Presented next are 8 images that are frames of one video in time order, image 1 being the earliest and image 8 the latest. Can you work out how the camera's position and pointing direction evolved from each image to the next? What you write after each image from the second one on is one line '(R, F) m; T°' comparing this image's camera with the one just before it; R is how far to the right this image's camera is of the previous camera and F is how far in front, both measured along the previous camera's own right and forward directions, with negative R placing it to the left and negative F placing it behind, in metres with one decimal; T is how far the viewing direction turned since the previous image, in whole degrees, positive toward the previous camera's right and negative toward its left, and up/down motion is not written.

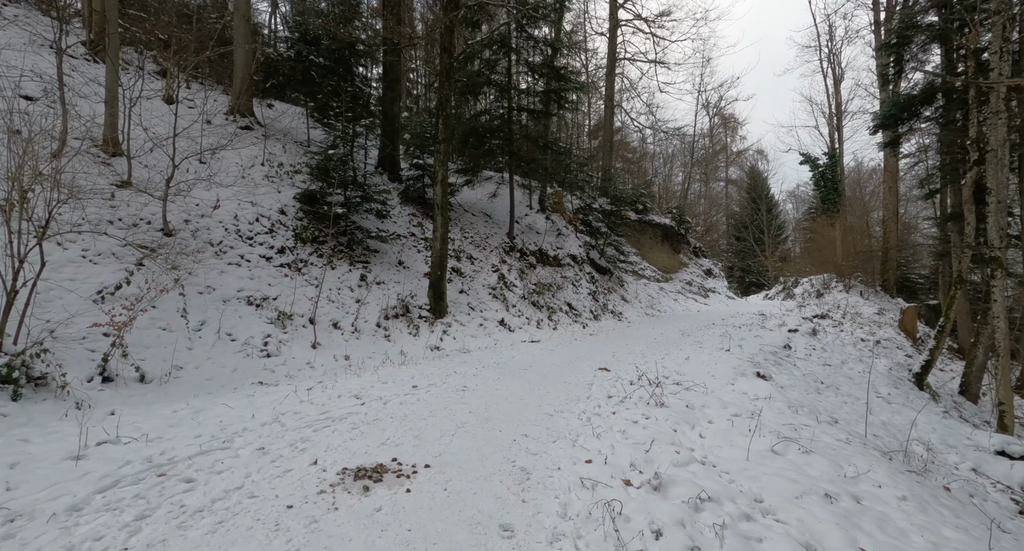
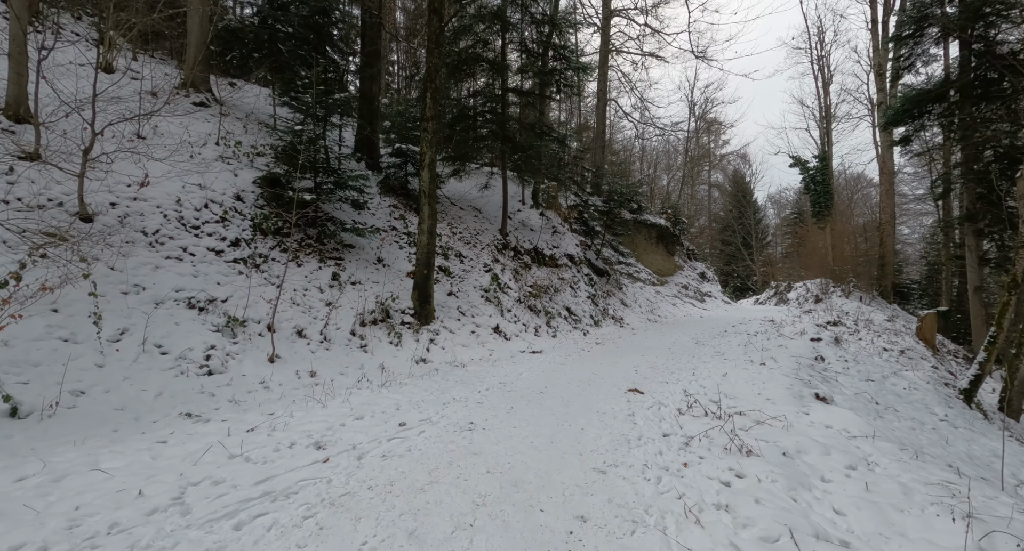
(-0.4, +1.6) m; +3°
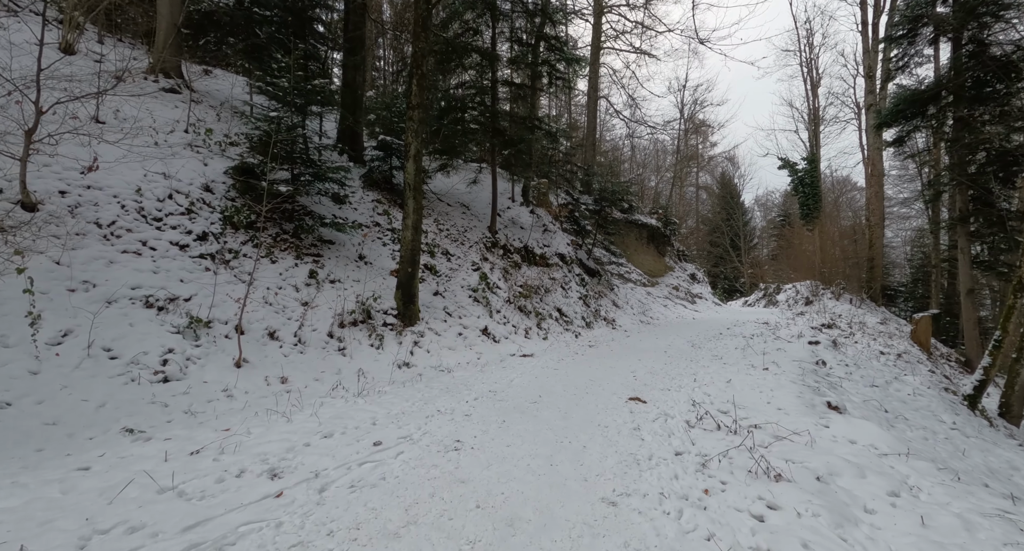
(0.0, +0.5) m; +2°
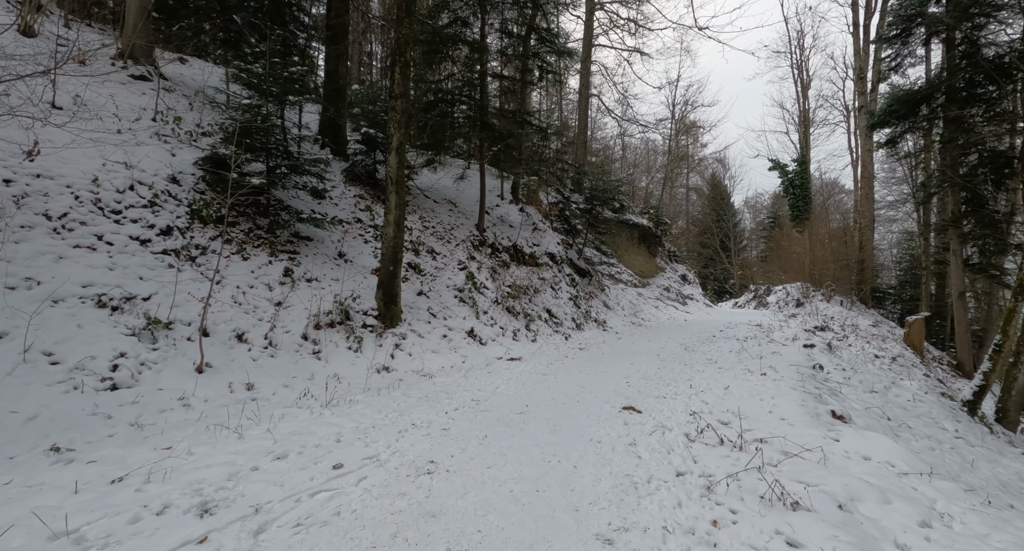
(+0.1, +0.4) m; +1°
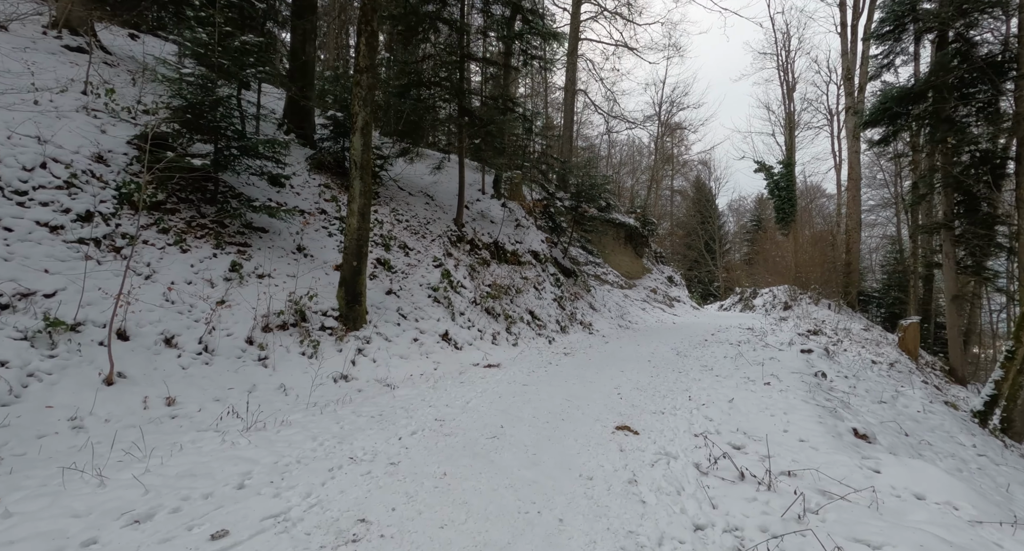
(+0.1, +0.9) m; +2°
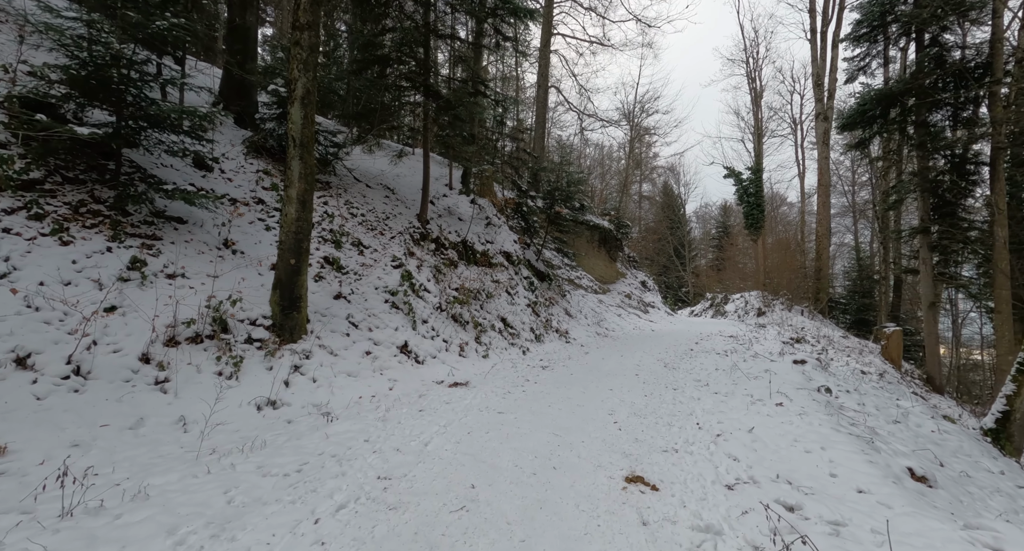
(-0.1, +1.2) m; +4°
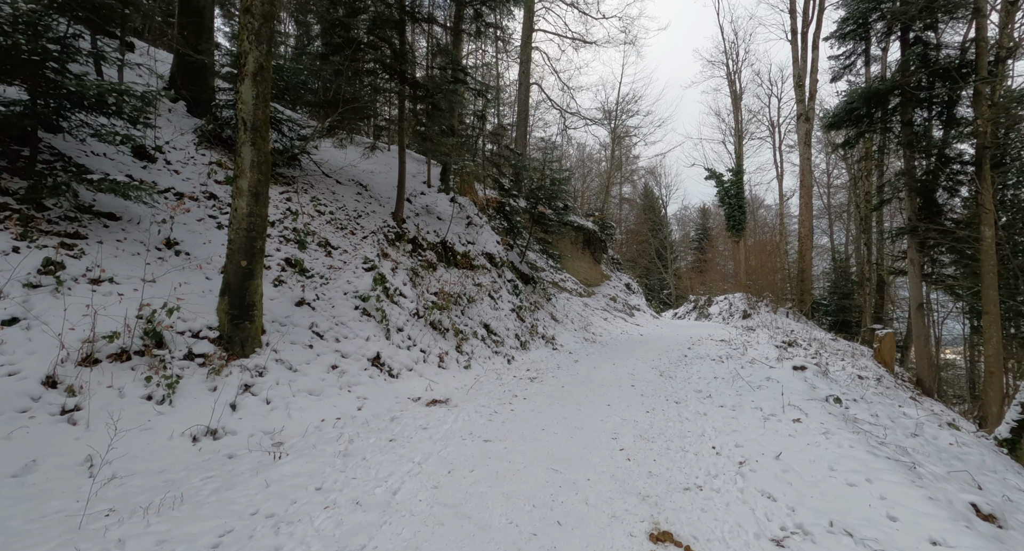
(-0.1, +0.8) m; +2°
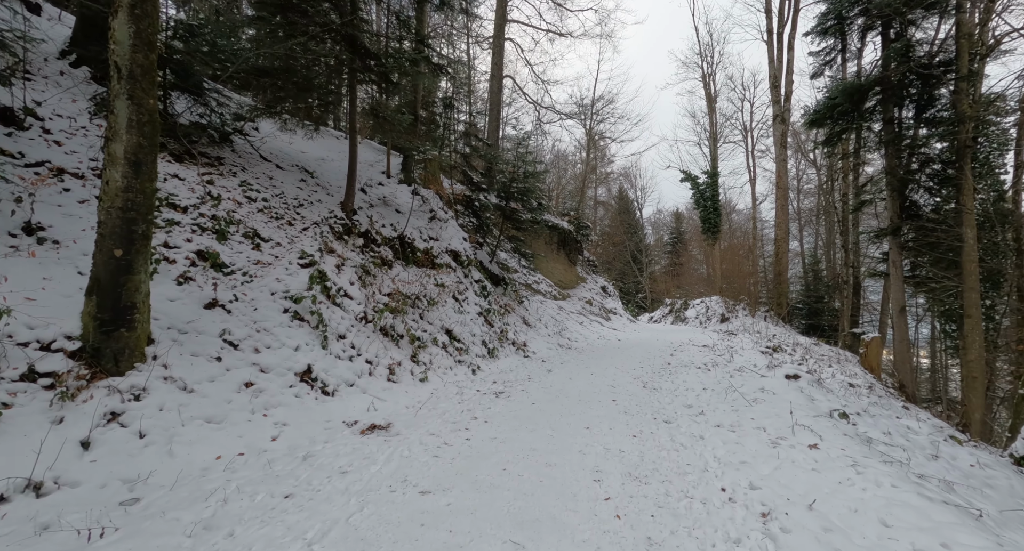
(+0.2, +1.1) m; +3°
